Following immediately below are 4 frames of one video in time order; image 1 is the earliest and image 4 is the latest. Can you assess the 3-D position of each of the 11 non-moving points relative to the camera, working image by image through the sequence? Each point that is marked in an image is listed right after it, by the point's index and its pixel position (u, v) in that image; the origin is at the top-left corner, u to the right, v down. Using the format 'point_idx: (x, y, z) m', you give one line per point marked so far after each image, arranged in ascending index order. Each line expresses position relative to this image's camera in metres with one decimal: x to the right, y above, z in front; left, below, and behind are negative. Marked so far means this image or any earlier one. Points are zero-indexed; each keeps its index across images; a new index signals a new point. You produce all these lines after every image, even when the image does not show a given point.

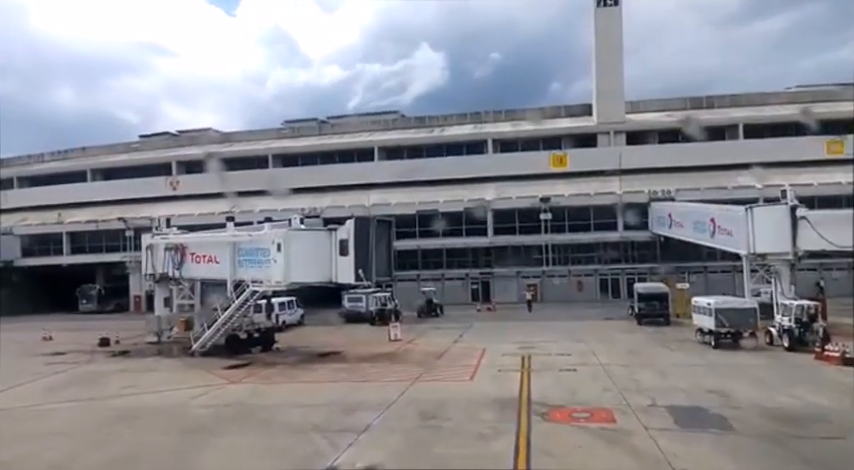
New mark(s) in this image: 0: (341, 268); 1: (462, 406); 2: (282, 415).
0: (-2.8, -1.1, +18.3) m
1: (+0.7, -3.7, +12.3) m
2: (-3.1, -3.8, +11.9) m
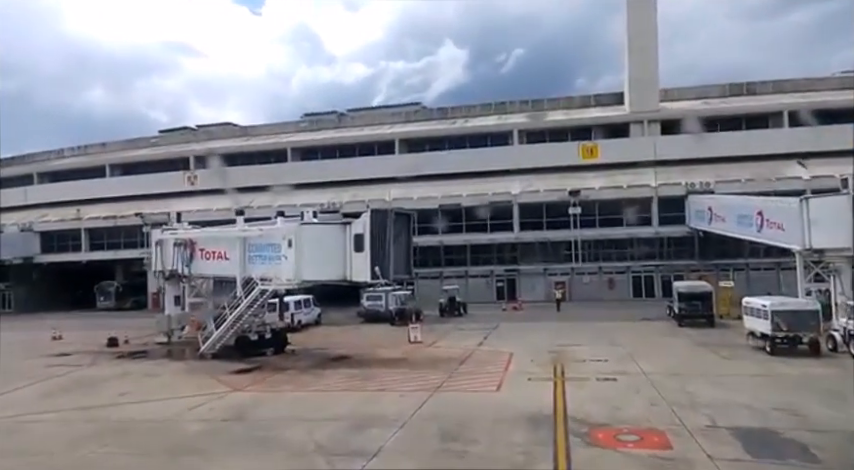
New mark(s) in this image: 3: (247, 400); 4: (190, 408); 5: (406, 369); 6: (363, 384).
0: (-2.1, -0.9, +16.9) m
1: (+1.2, -3.6, +10.7) m
2: (-2.7, -3.7, +10.5) m
3: (-4.2, -3.9, +13.2) m
4: (-5.2, -3.8, +12.5) m
5: (-0.6, -3.9, +16.5) m
6: (-1.6, -3.8, +14.5) m
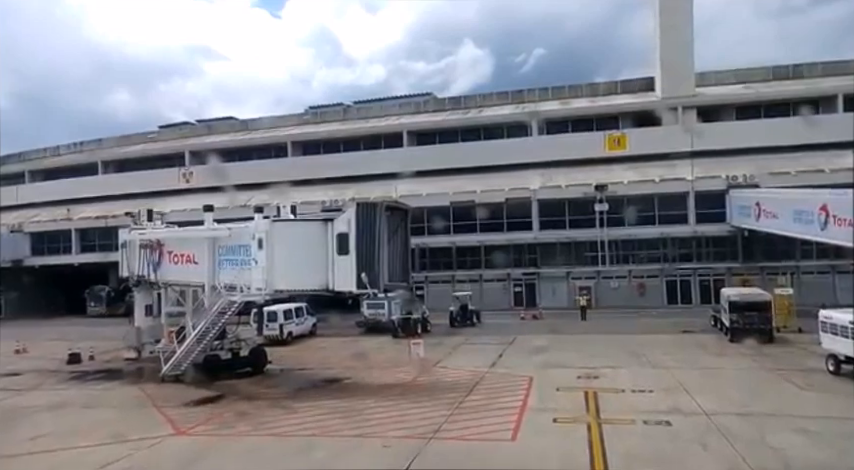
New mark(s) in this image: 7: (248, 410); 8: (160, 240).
0: (-2.1, -0.9, +13.8) m
1: (+1.0, -3.6, +7.6) m
2: (-2.9, -3.7, +7.5) m
3: (-4.3, -3.9, +10.2) m
4: (-5.4, -3.8, +9.5) m
5: (-0.6, -3.9, +13.4) m
6: (-1.7, -3.8, +11.5) m
7: (-4.0, -4.0, +12.8) m
8: (-8.6, -0.2, +18.2) m
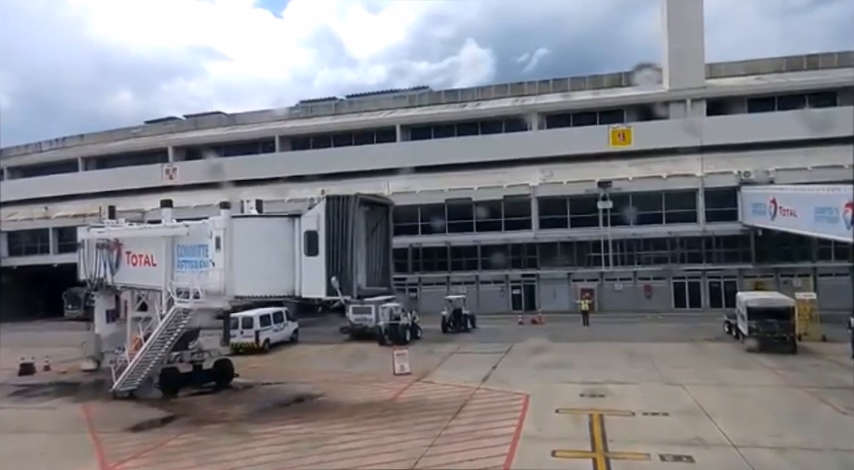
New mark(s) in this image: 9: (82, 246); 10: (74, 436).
0: (-2.6, -0.8, +12.1) m
1: (+0.5, -3.5, +5.8) m
2: (-3.3, -3.6, +5.7) m
3: (-4.7, -3.8, +8.4) m
4: (-5.8, -3.8, +7.8) m
5: (-1.0, -3.9, +11.6) m
6: (-2.1, -3.8, +9.7) m
7: (-4.5, -3.9, +11.0) m
8: (-9.0, -0.1, +16.5) m
9: (-10.7, -0.3, +17.5) m
10: (-7.1, -4.0, +11.4) m
